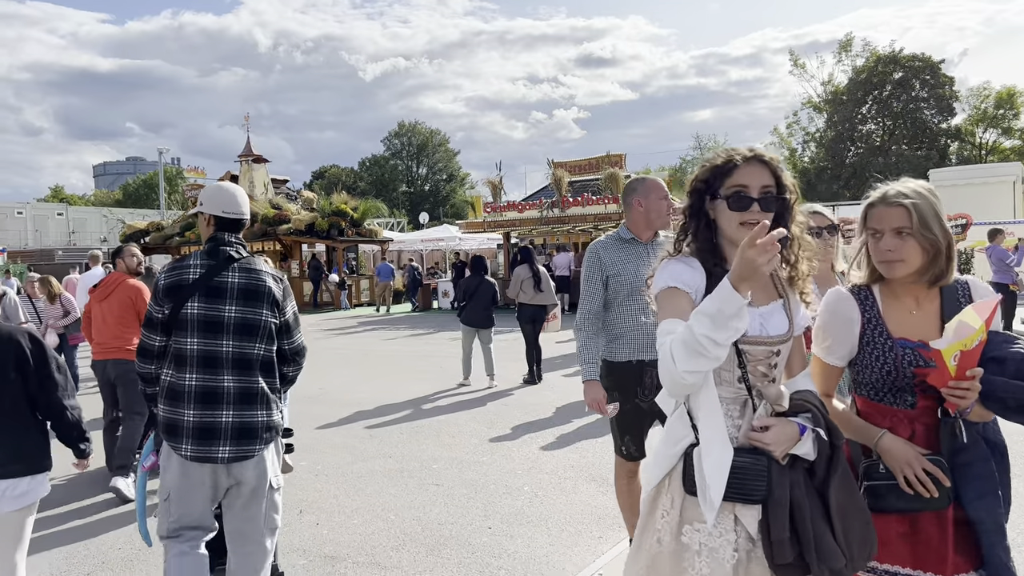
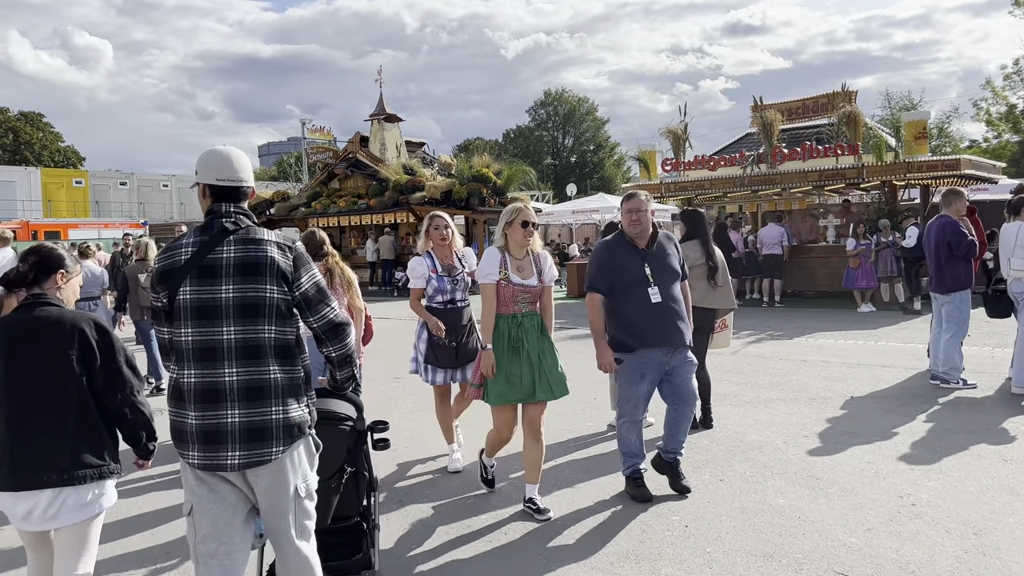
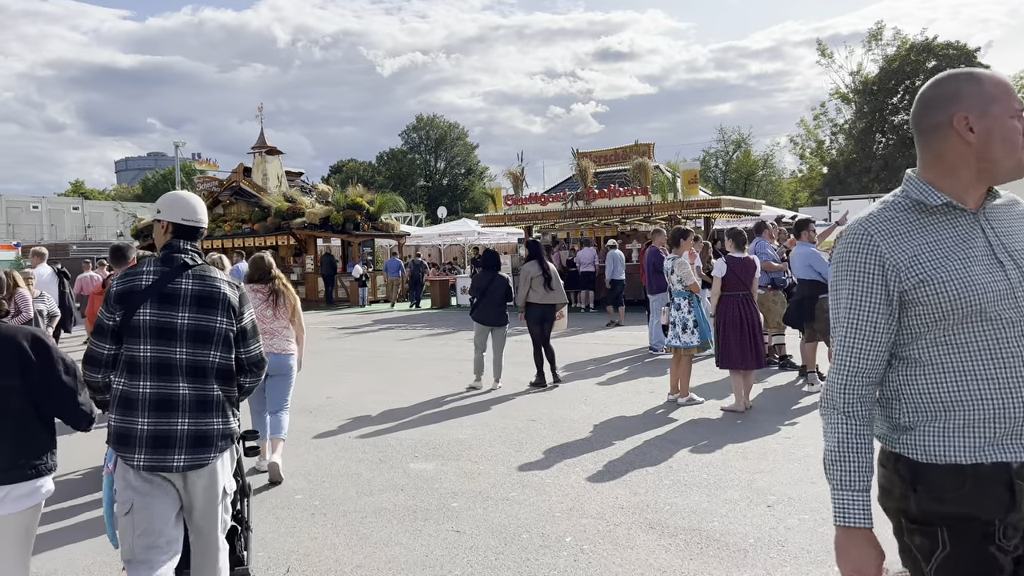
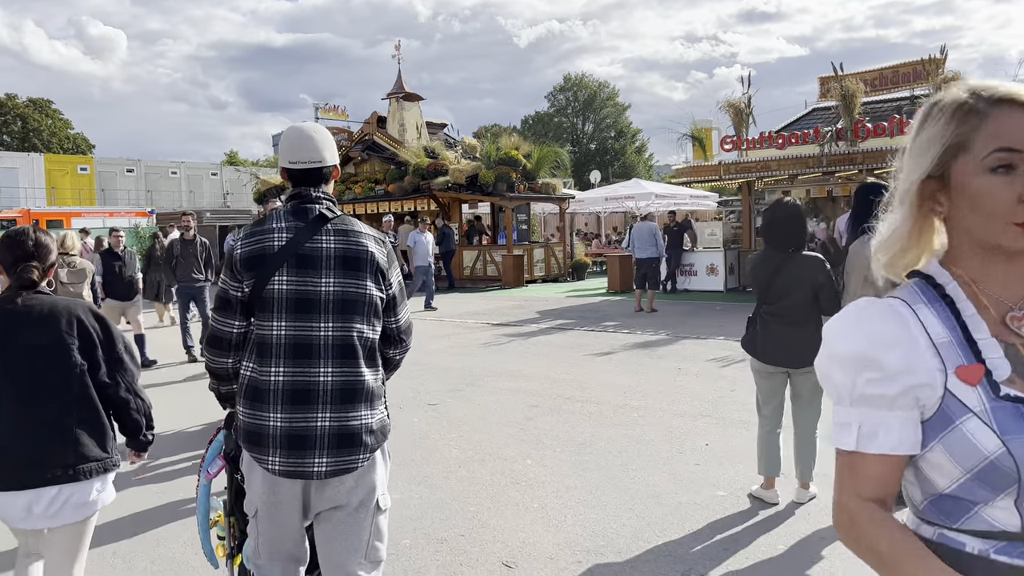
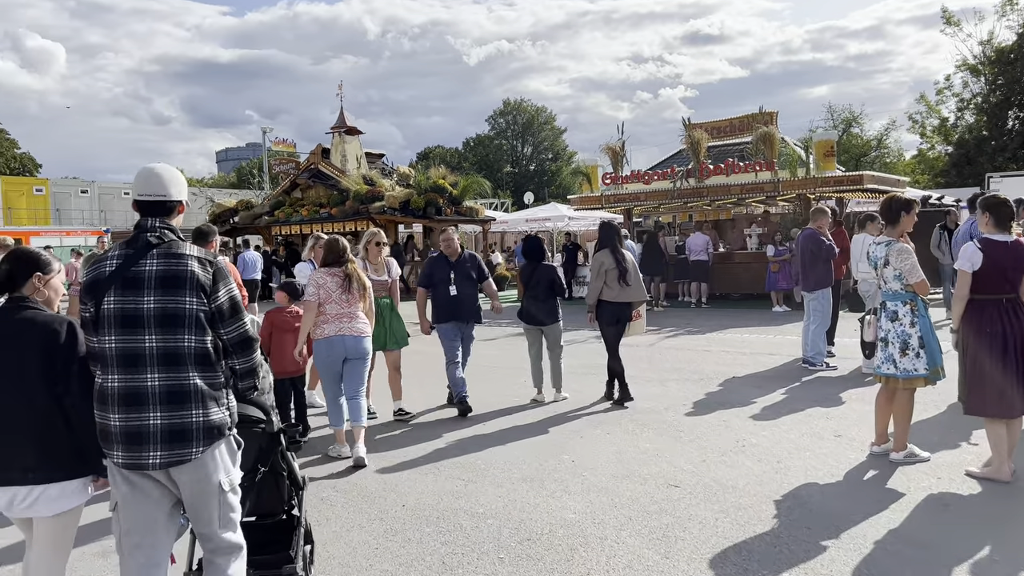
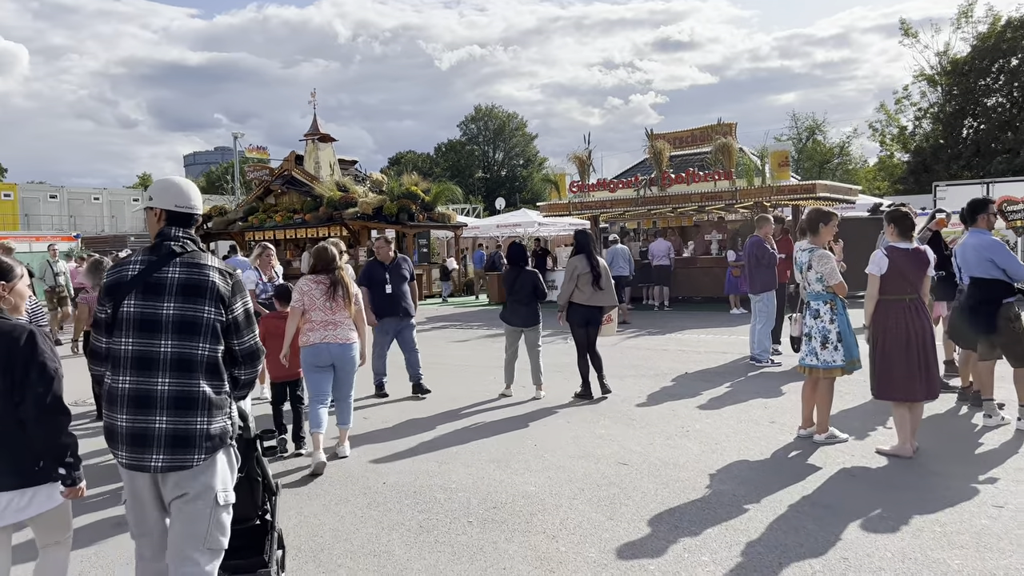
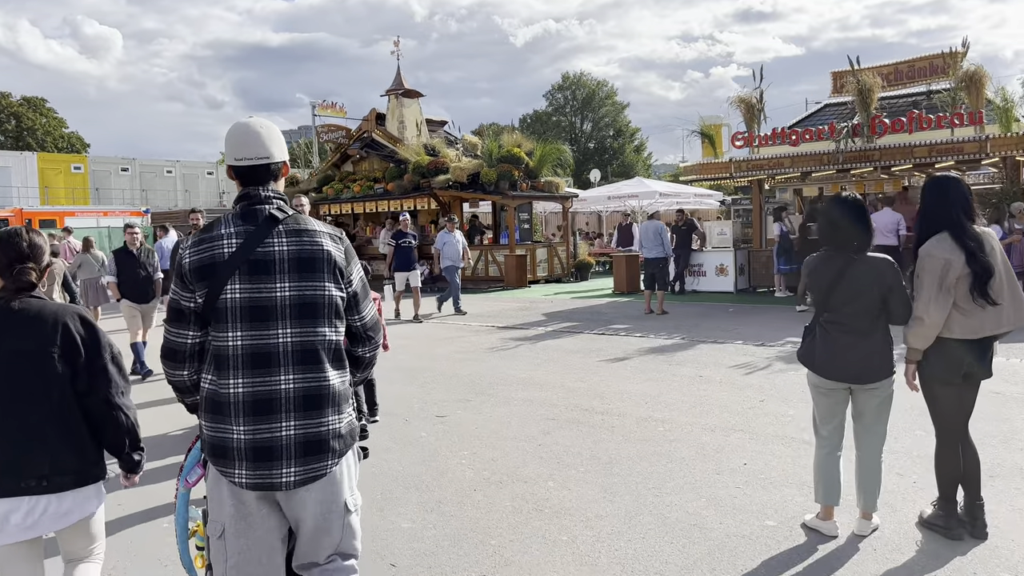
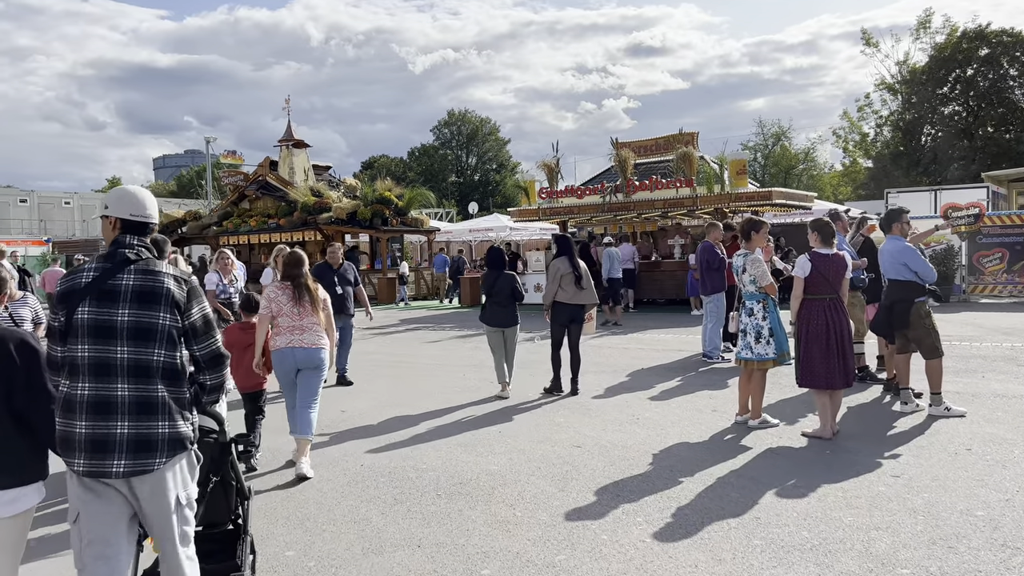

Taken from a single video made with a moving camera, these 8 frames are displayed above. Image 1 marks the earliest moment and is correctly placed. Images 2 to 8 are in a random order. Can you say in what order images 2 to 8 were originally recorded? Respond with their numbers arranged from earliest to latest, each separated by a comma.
3, 8, 6, 5, 2, 4, 7
